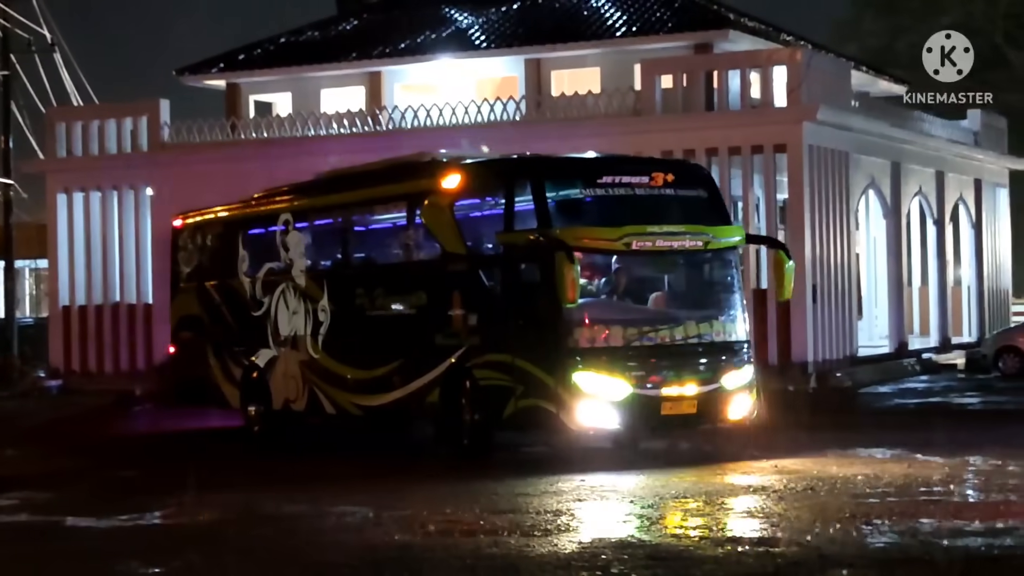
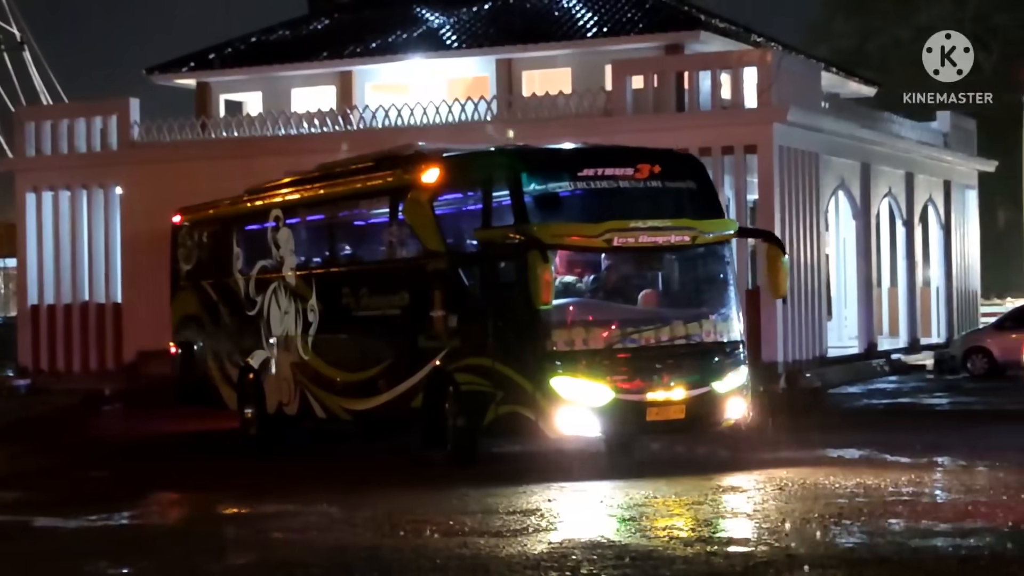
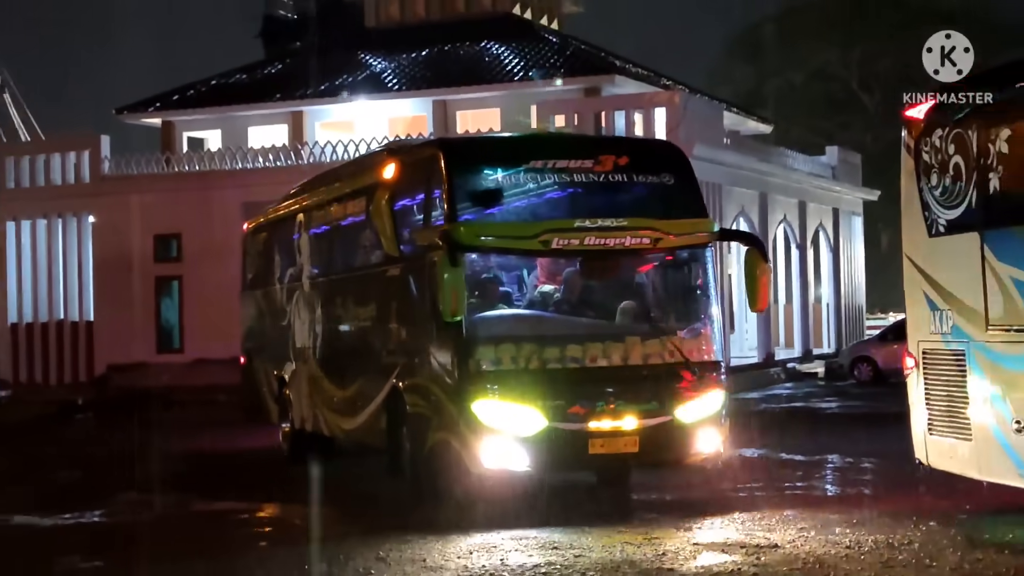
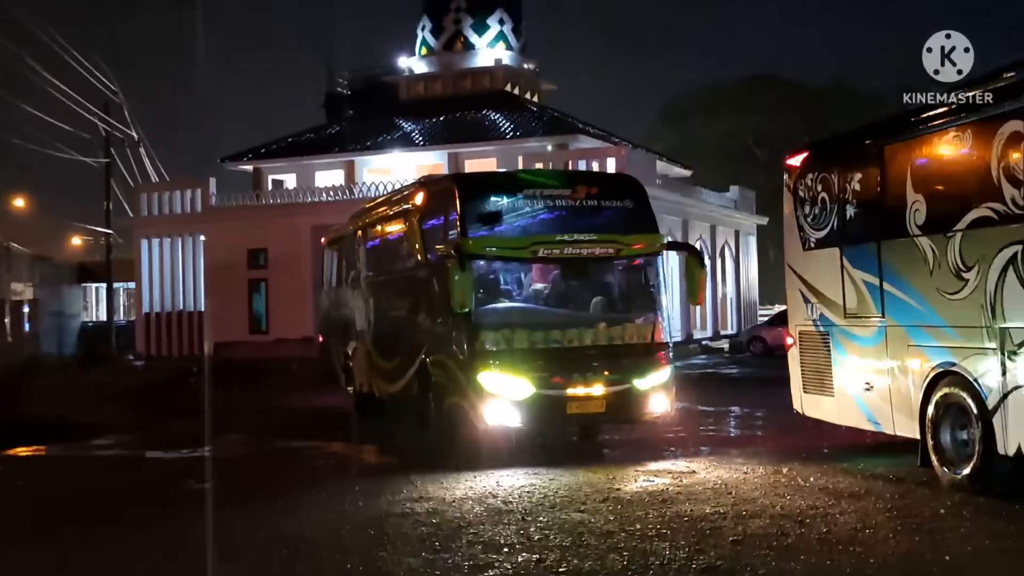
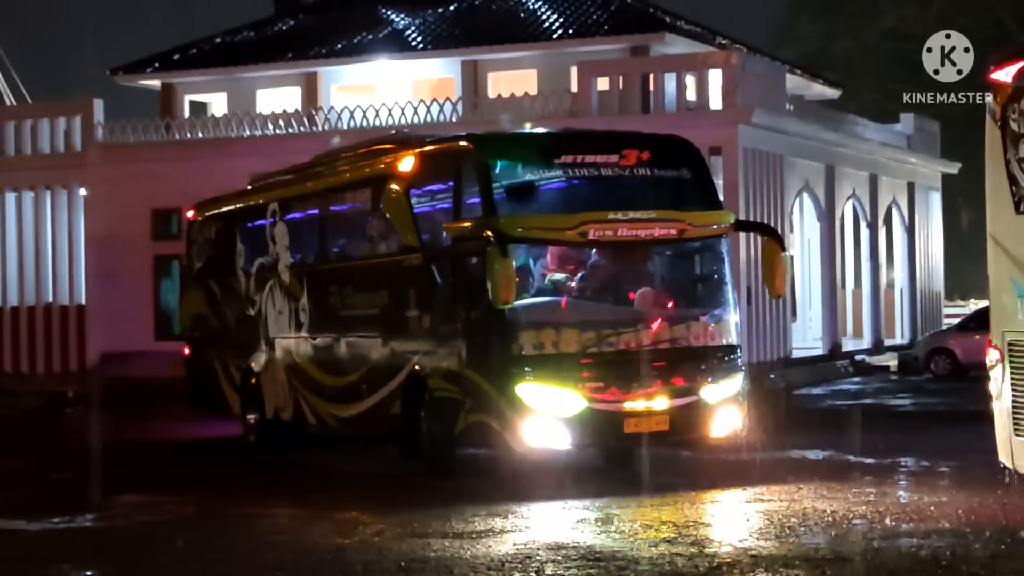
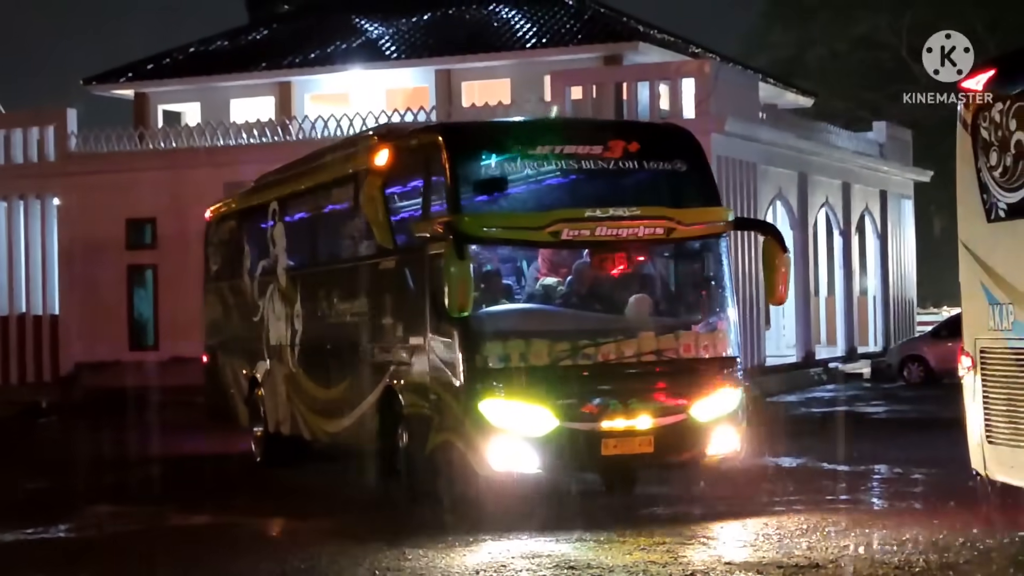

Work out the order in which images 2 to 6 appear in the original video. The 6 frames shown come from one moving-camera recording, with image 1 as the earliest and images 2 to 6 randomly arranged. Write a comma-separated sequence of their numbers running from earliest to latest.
2, 5, 6, 3, 4
